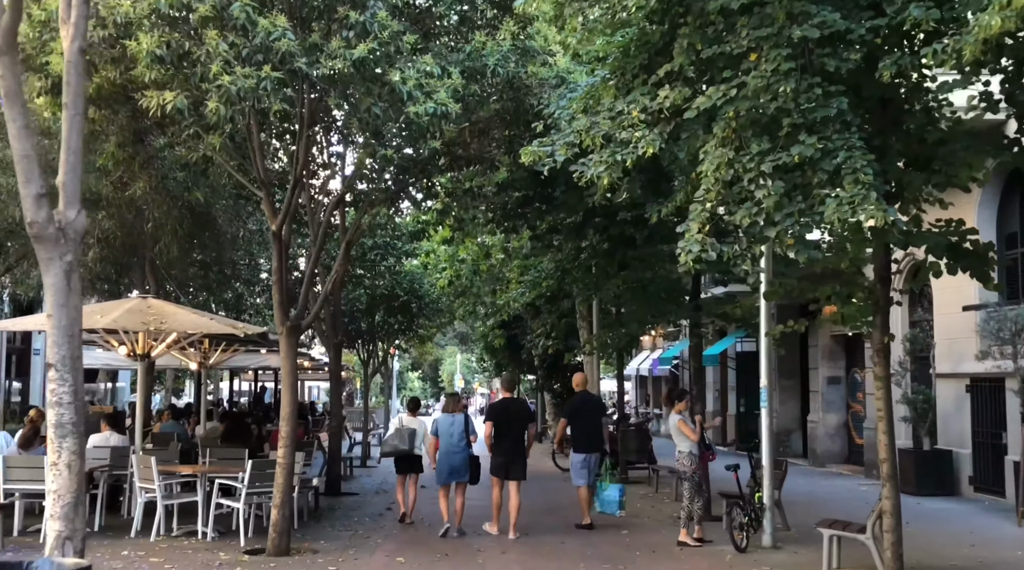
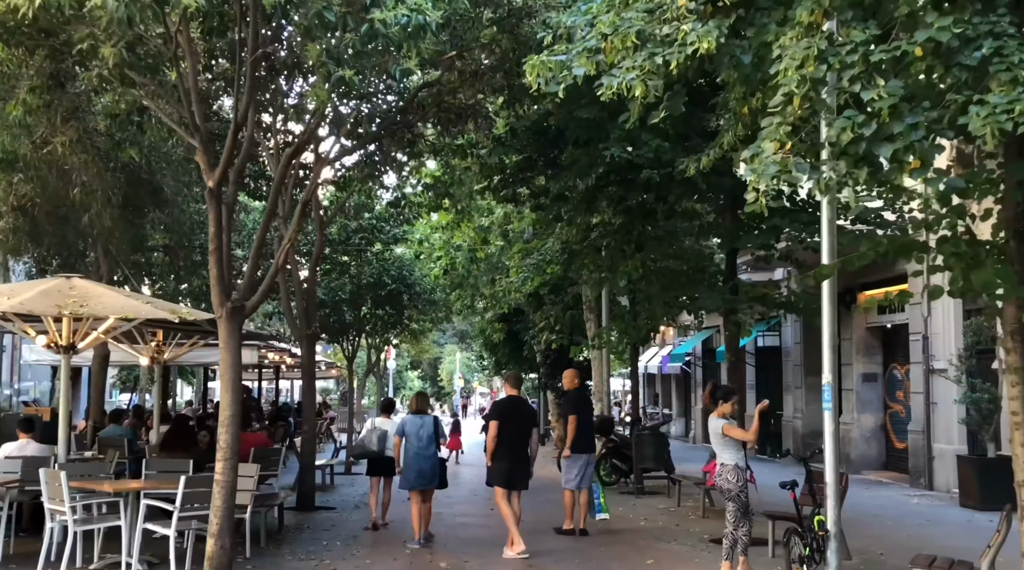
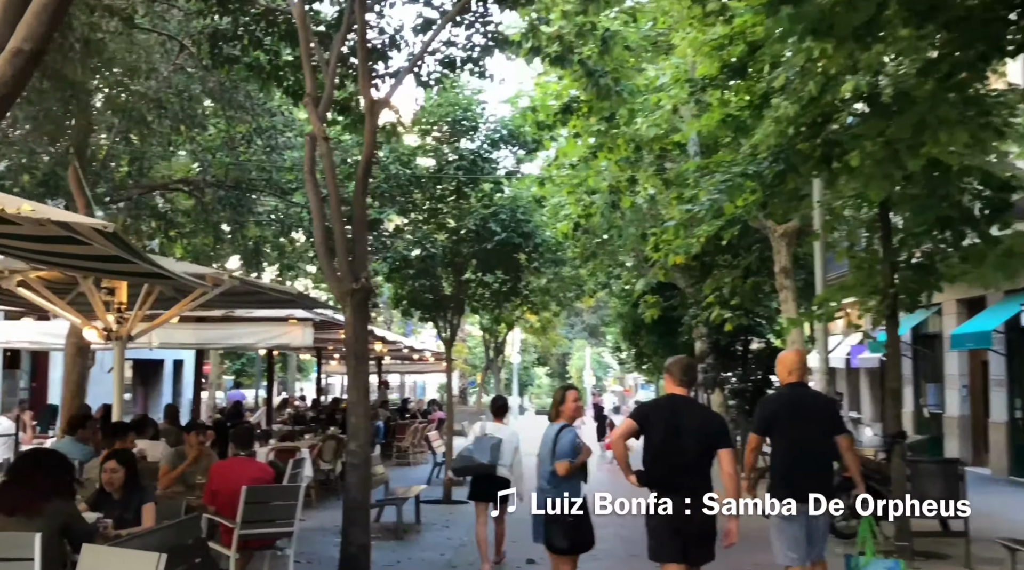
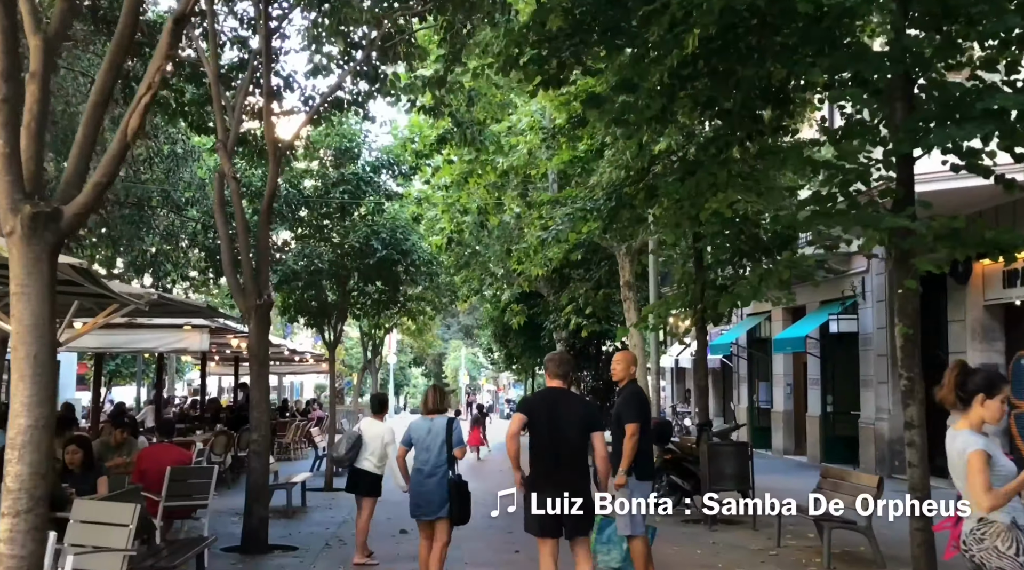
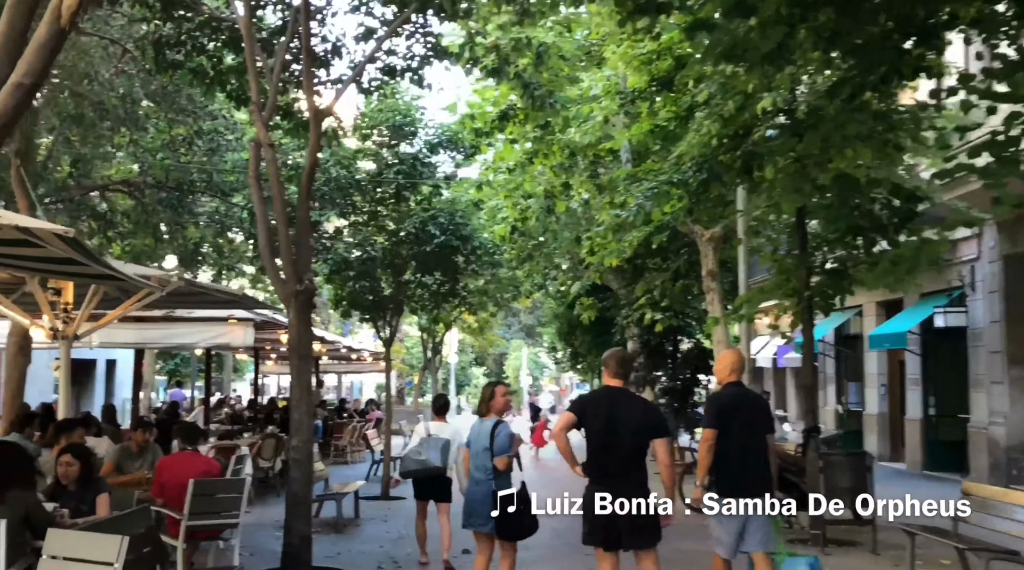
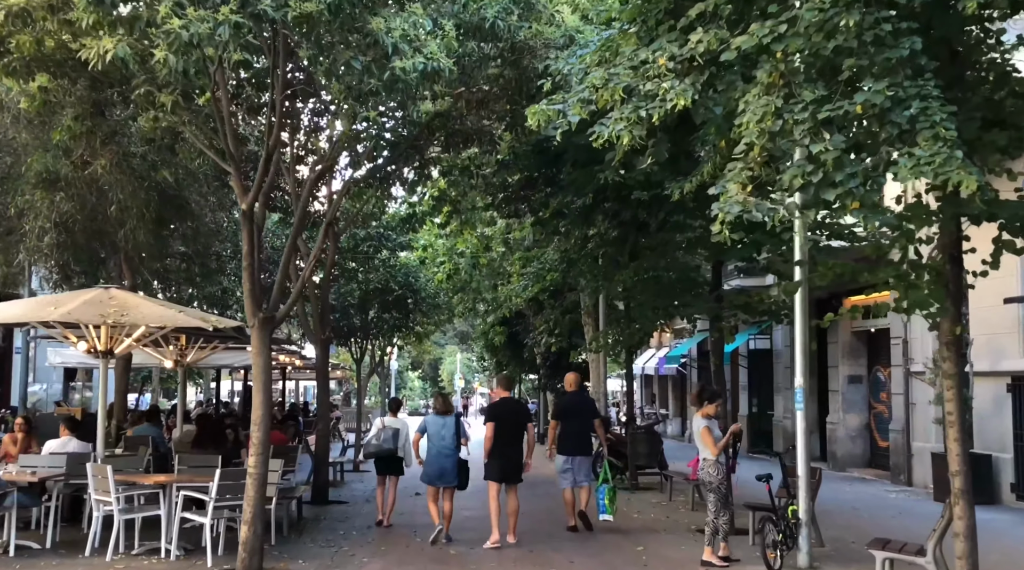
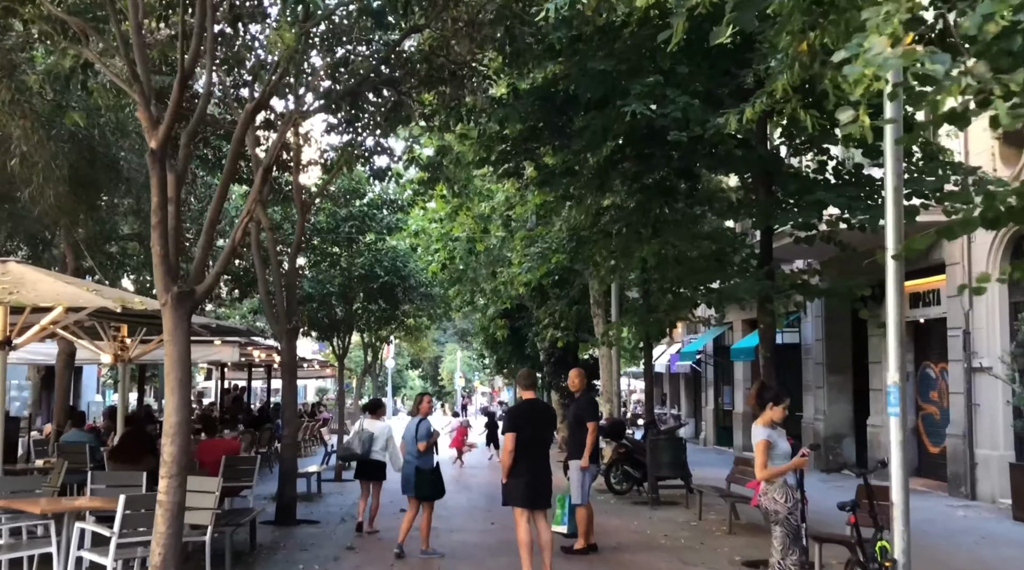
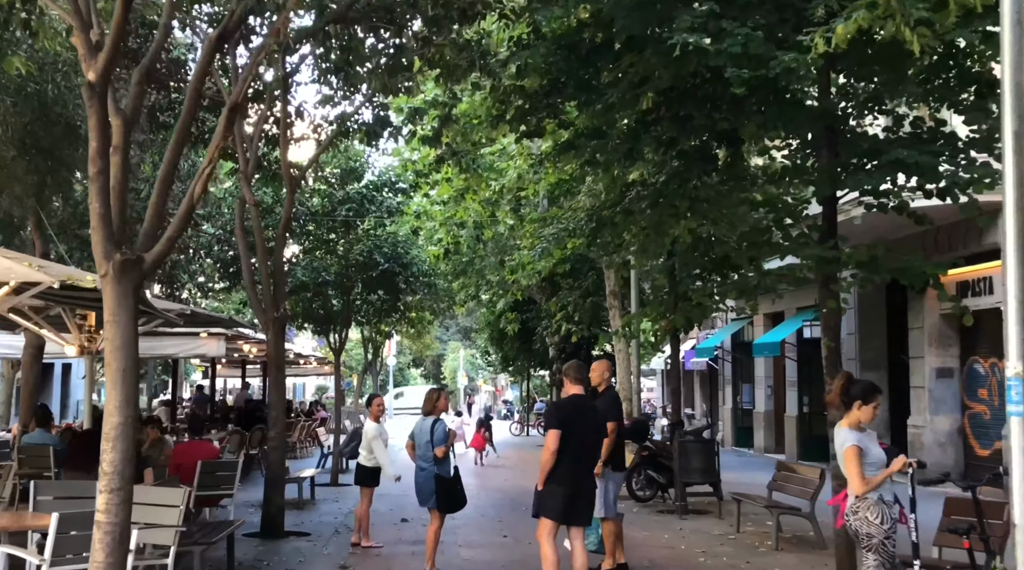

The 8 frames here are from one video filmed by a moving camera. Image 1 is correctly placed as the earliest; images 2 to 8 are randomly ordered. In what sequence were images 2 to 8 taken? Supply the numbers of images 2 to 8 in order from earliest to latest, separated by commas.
6, 2, 7, 8, 4, 5, 3
